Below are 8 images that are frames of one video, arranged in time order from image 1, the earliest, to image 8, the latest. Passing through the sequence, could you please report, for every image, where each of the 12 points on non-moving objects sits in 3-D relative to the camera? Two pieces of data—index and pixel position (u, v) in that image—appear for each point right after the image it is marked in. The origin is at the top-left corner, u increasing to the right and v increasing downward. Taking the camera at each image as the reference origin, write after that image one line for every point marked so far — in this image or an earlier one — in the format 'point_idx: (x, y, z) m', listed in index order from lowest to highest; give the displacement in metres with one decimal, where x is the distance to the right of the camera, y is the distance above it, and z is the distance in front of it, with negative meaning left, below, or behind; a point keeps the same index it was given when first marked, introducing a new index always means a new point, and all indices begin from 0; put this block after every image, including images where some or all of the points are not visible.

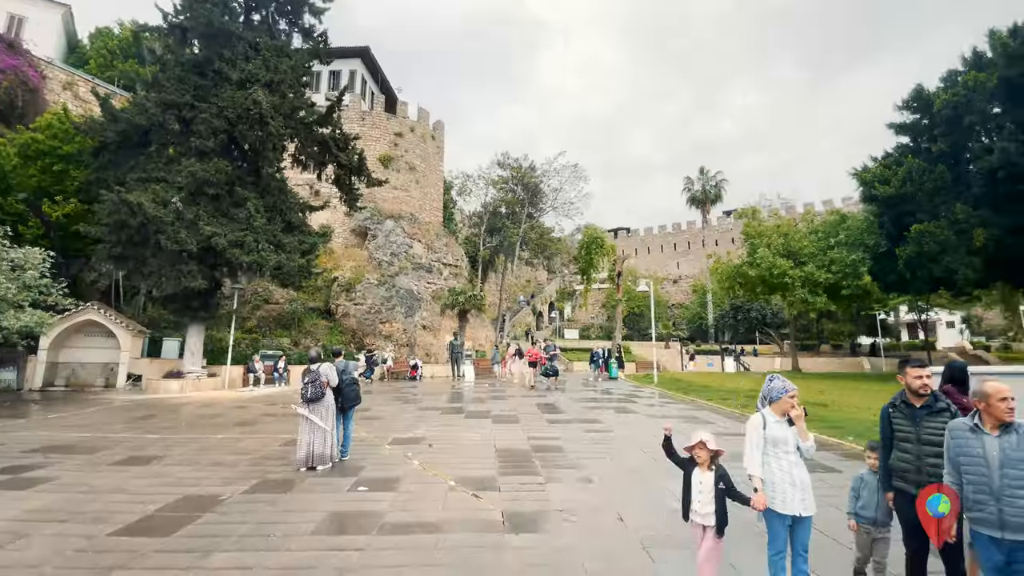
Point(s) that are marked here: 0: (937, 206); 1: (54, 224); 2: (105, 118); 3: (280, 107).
0: (+16.5, +3.2, +19.0) m
1: (-17.1, +2.4, +18.1) m
2: (-14.4, +6.0, +17.2) m
3: (-8.4, +6.6, +17.6) m
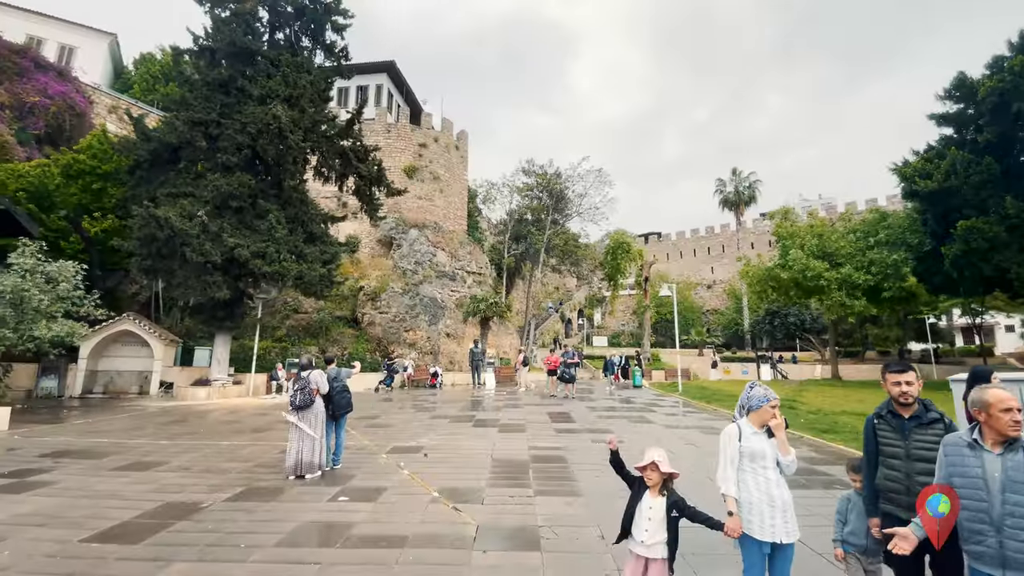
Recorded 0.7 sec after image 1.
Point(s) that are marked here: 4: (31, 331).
0: (+17.1, +3.2, +17.6) m
1: (-16.4, +1.9, +19.1) m
2: (-13.9, +5.6, +18.0) m
3: (-7.9, +6.2, +18.1) m
4: (-12.5, -1.1, +12.7) m
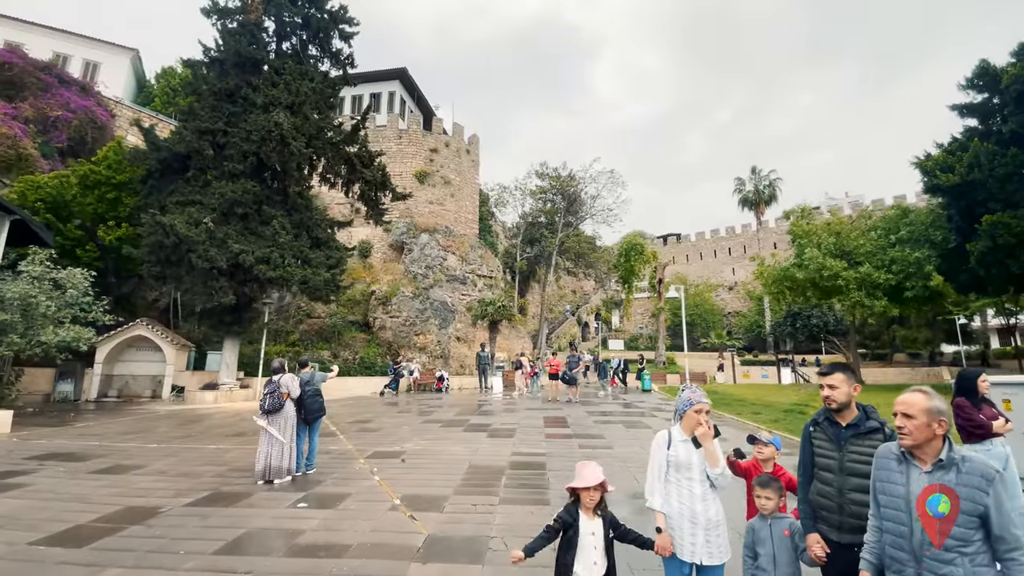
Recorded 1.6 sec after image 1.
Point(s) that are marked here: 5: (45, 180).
0: (+17.1, +3.2, +16.7) m
1: (-16.3, +1.6, +19.7) m
2: (-13.8, +5.4, +18.5) m
3: (-7.9, +6.0, +18.3) m
4: (-12.7, -1.3, +13.1) m
5: (-18.2, +4.2, +19.1) m
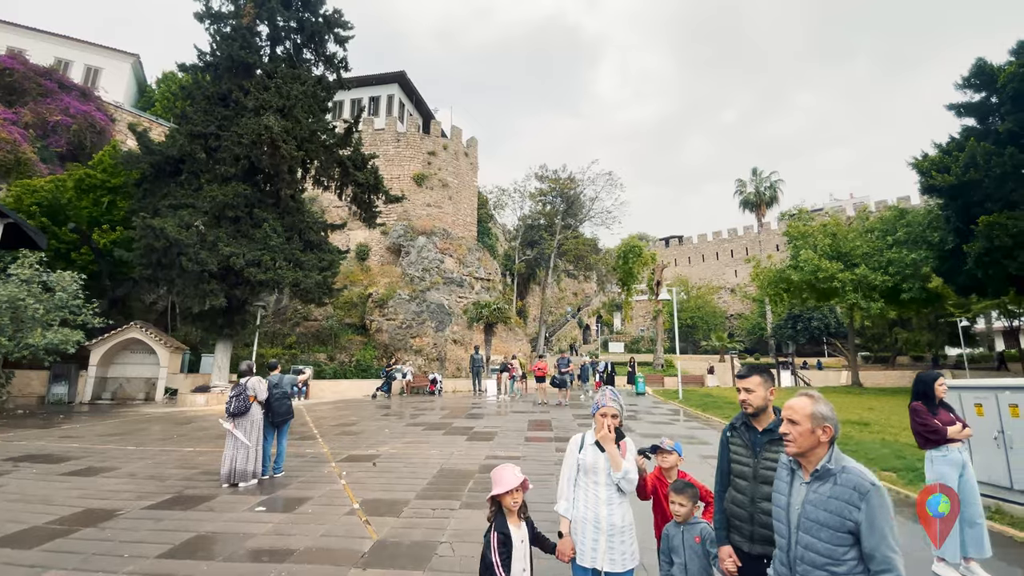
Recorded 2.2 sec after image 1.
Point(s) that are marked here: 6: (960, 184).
0: (+16.7, +3.2, +16.4) m
1: (-16.7, +1.5, +19.8) m
2: (-14.2, +5.3, +18.7) m
3: (-8.2, +5.9, +18.4) m
4: (-13.1, -1.4, +13.2) m
5: (-18.5, +4.1, +19.3) m
6: (+16.0, +3.7, +17.5) m
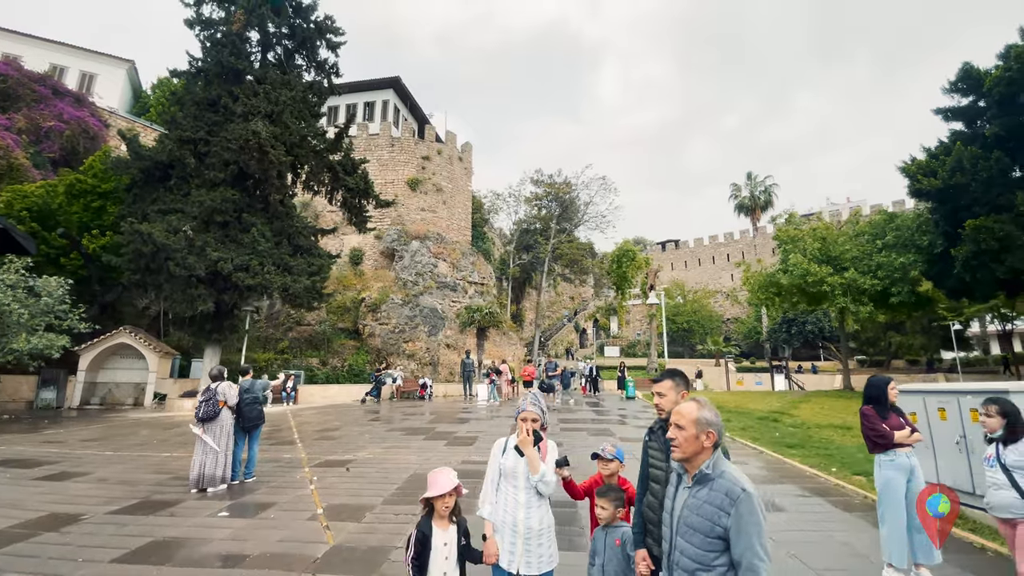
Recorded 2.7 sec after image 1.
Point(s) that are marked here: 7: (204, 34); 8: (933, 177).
0: (+16.3, +3.1, +16.4) m
1: (-17.1, +1.3, +19.9) m
2: (-14.6, +5.1, +18.7) m
3: (-8.7, +5.8, +18.4) m
4: (-13.5, -1.5, +13.2) m
5: (-19.0, +3.9, +19.4) m
6: (+15.6, +3.6, +17.5) m
7: (-12.3, +10.1, +19.5) m
8: (+15.6, +4.1, +18.1) m
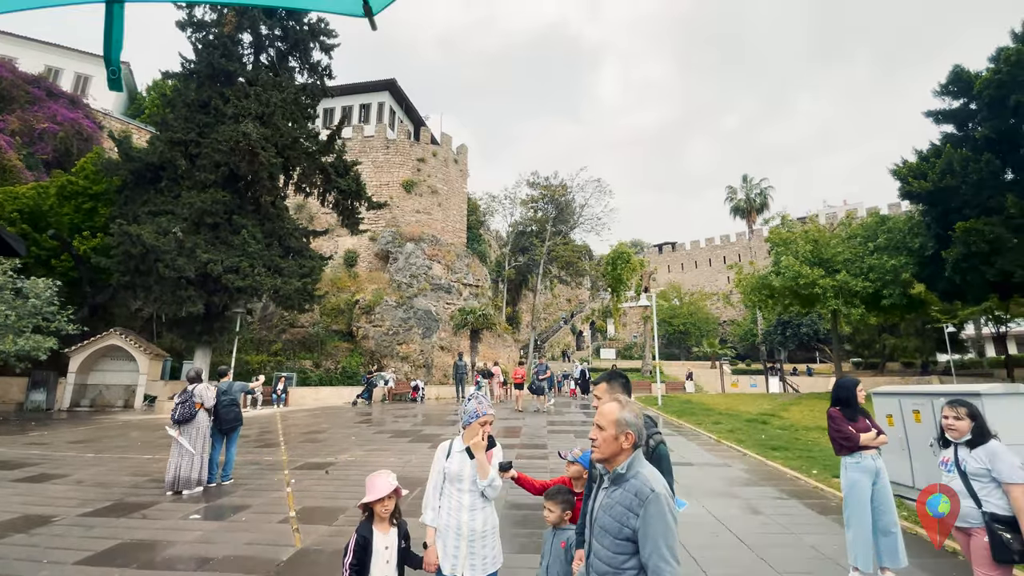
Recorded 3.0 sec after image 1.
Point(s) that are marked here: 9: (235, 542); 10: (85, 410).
0: (+15.9, +3.0, +16.5) m
1: (-17.4, +1.2, +19.8) m
2: (-15.0, +5.0, +18.7) m
3: (-9.0, +5.7, +18.4) m
4: (-13.9, -1.6, +13.2) m
5: (-19.3, +3.8, +19.3) m
6: (+15.3, +3.5, +17.6) m
7: (-12.6, +10.1, +19.5) m
8: (+15.3, +4.0, +18.2) m
9: (-2.9, -2.7, +5.1) m
10: (-16.4, -4.7, +18.8) m
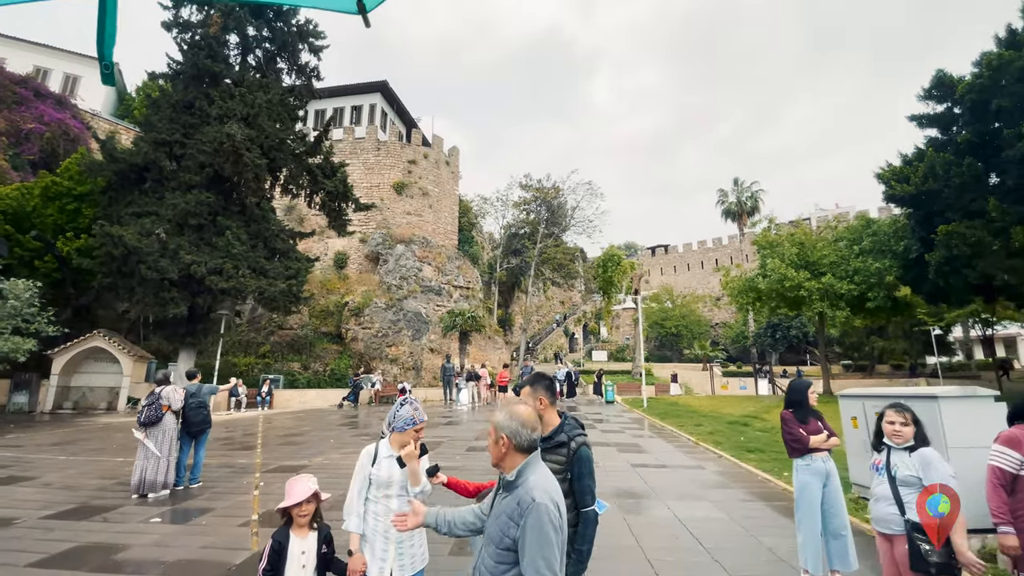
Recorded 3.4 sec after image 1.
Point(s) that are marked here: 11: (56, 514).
0: (+15.4, +2.9, +16.6) m
1: (-18.0, +1.2, +19.7) m
2: (-15.5, +5.0, +18.6) m
3: (-9.5, +5.6, +18.4) m
4: (-14.4, -1.6, +13.0) m
5: (-19.9, +3.8, +19.2) m
6: (+14.7, +3.4, +17.7) m
7: (-13.2, +10.0, +19.5) m
8: (+14.7, +3.9, +18.3) m
9: (-3.3, -2.7, +5.1) m
10: (-17.0, -4.8, +18.7) m
11: (-5.8, -2.9, +6.2) m
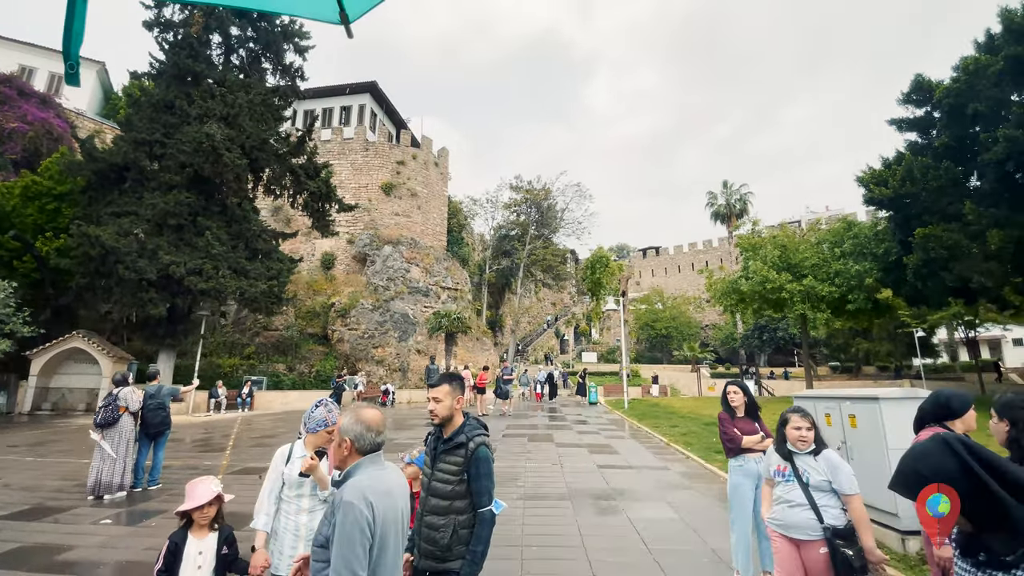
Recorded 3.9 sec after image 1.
0: (+14.8, +2.8, +16.7) m
1: (-18.7, +1.2, +19.6) m
2: (-16.1, +4.9, +18.5) m
3: (-10.2, +5.6, +18.3) m
4: (-15.0, -1.6, +12.9) m
5: (-20.5, +3.7, +19.0) m
6: (+14.1, +3.3, +17.8) m
7: (-13.8, +10.0, +19.4) m
8: (+14.1, +3.8, +18.4) m
9: (-3.9, -2.7, +5.1) m
10: (-17.7, -4.8, +18.5) m
11: (-6.3, -2.9, +6.1) m
